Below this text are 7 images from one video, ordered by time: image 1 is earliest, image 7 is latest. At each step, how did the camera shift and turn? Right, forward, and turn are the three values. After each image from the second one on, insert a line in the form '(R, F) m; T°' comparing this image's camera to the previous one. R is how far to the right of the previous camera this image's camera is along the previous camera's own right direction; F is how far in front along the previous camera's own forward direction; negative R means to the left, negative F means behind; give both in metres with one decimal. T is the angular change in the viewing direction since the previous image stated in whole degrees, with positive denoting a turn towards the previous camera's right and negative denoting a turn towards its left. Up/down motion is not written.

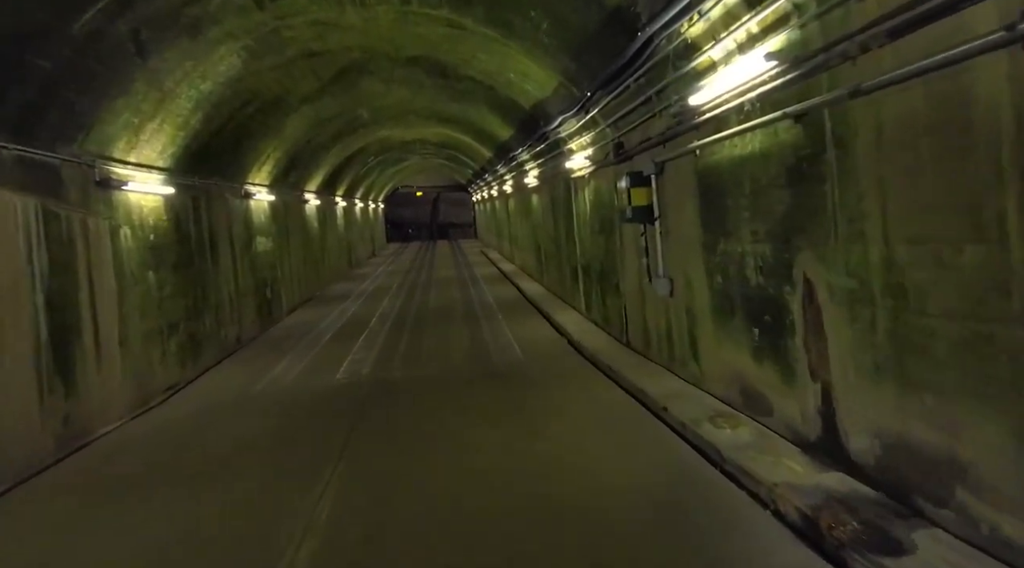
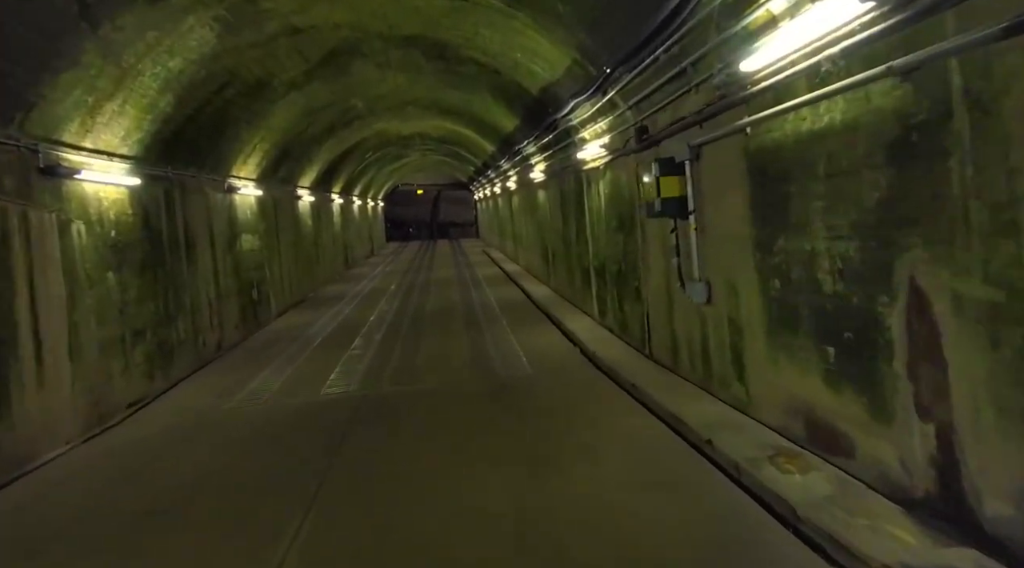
(-0.1, +1.0) m; 0°
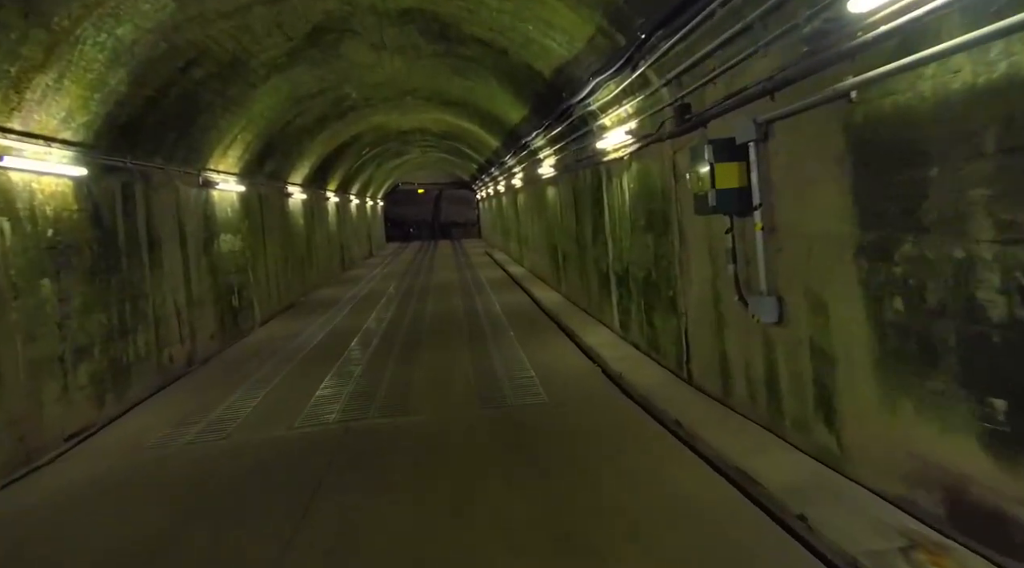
(-0.1, +1.2) m; 0°
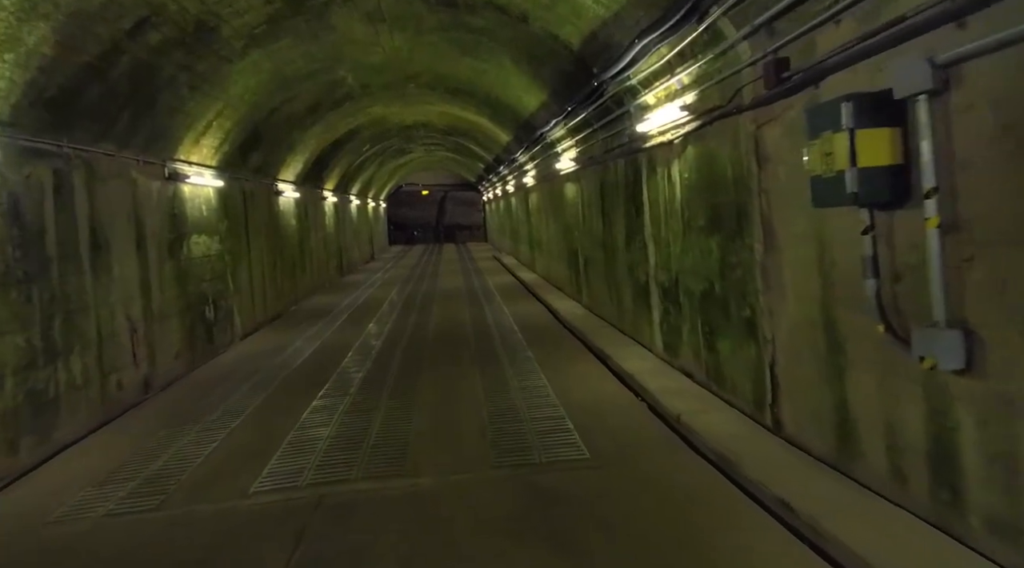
(-0.2, +1.5) m; 0°
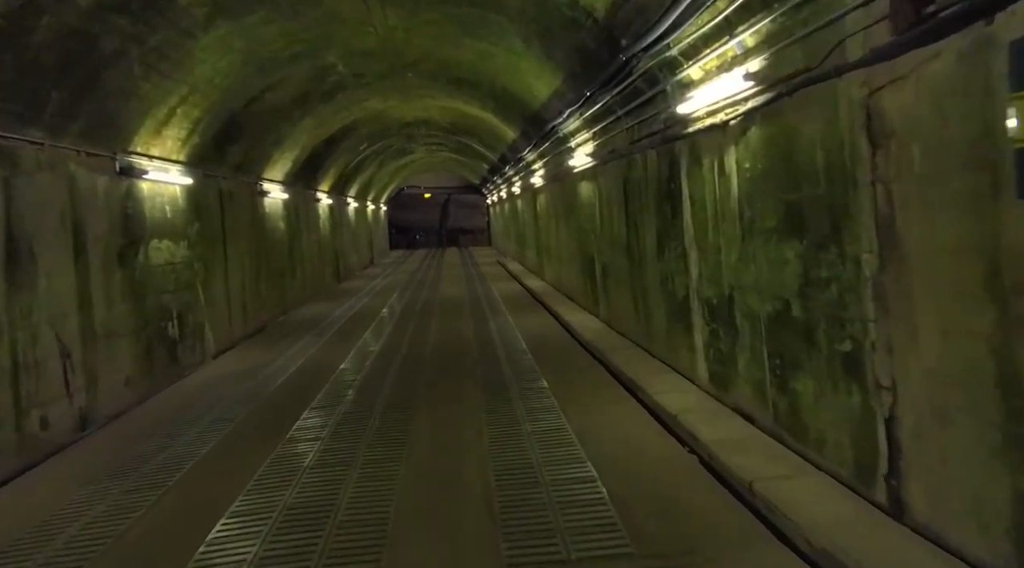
(-0.1, +1.3) m; 0°
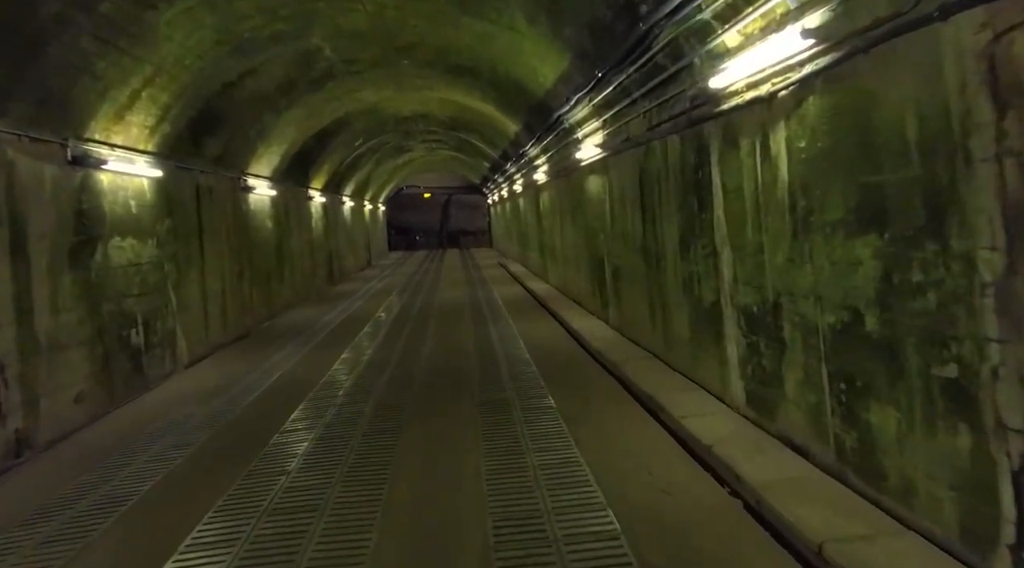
(0.0, +0.9) m; 0°
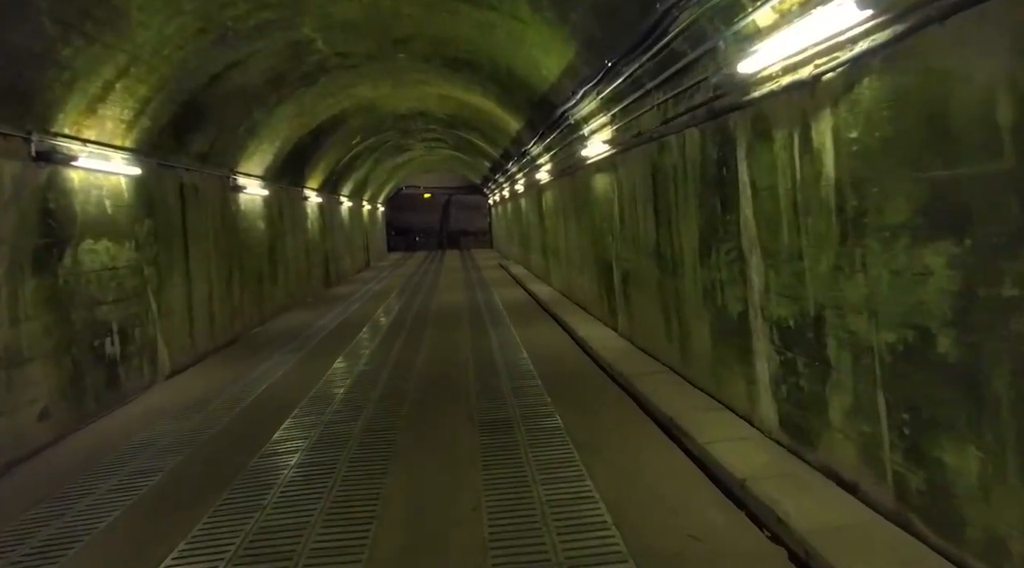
(0.0, +0.5) m; 0°
